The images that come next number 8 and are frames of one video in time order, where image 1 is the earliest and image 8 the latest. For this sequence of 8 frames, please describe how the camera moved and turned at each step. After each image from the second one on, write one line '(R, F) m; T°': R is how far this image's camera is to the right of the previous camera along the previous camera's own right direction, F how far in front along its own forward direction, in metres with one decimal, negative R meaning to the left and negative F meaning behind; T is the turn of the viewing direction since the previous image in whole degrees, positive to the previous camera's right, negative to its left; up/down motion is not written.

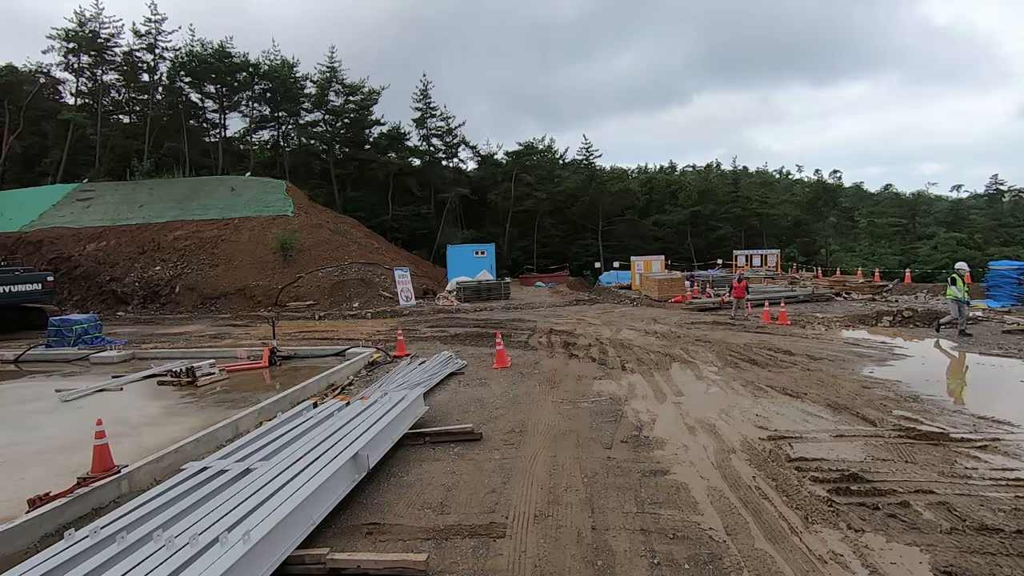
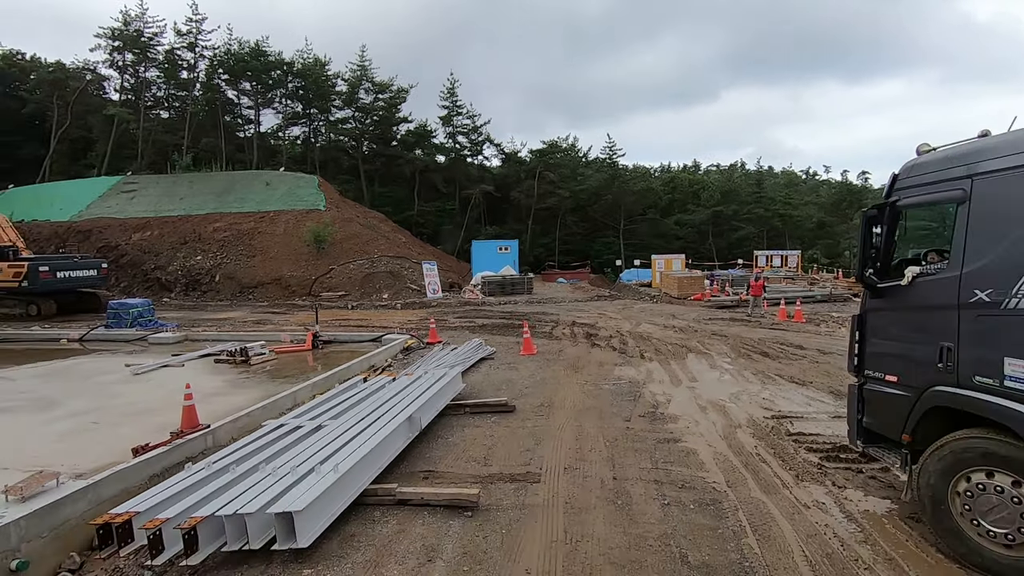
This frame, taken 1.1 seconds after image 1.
(-0.2, -0.8) m; -2°
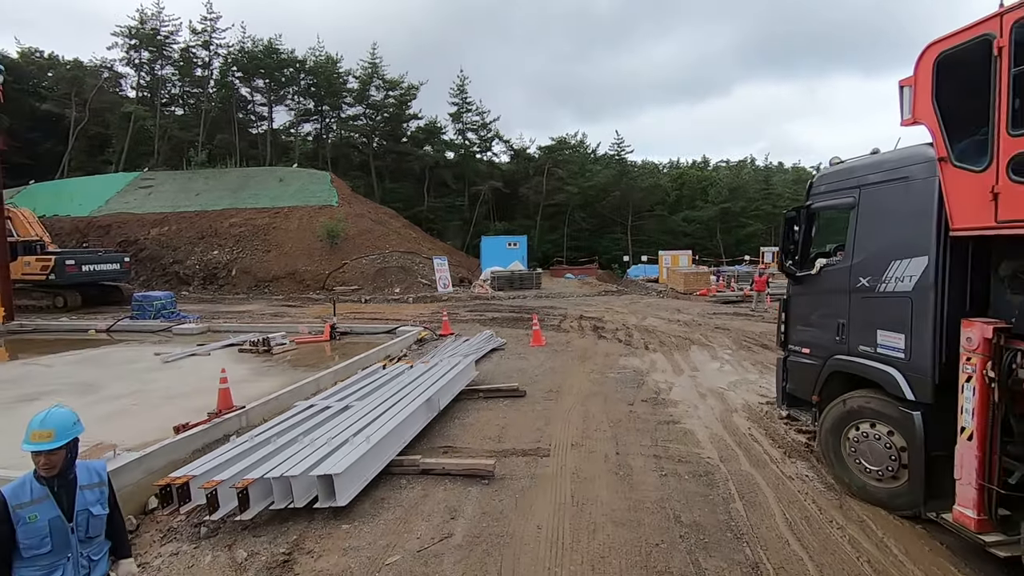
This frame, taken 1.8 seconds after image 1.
(-0.1, -0.5) m; -1°
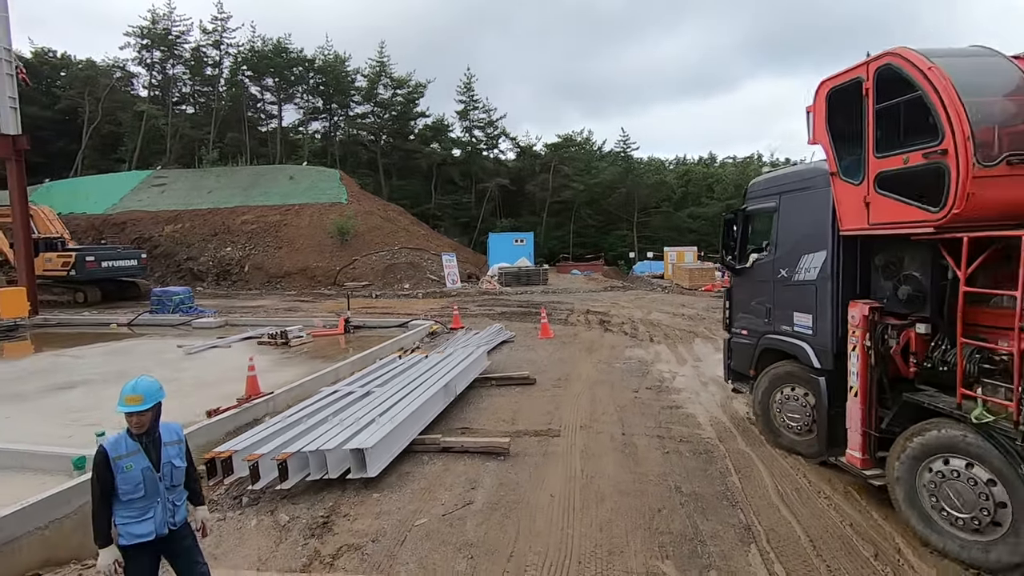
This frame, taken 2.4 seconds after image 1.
(-0.1, -0.4) m; -1°
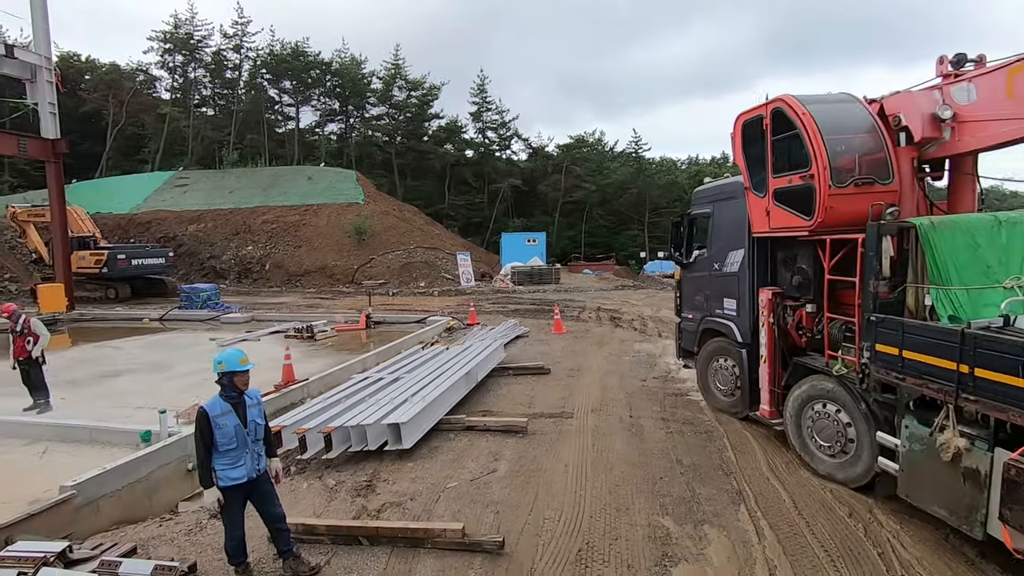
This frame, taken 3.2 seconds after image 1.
(-0.1, -0.6) m; -1°
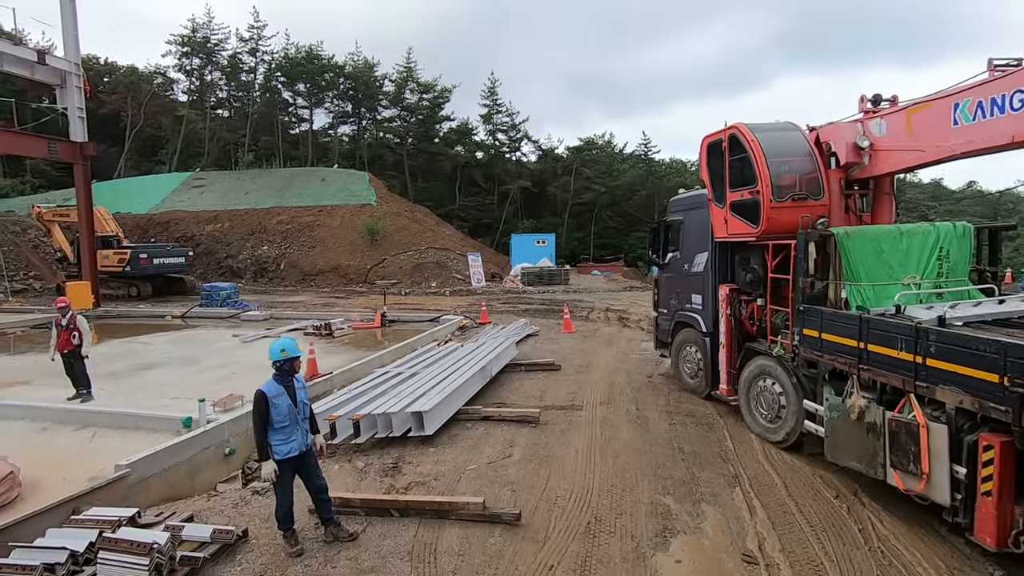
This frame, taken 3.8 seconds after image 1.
(-0.1, -0.4) m; -1°
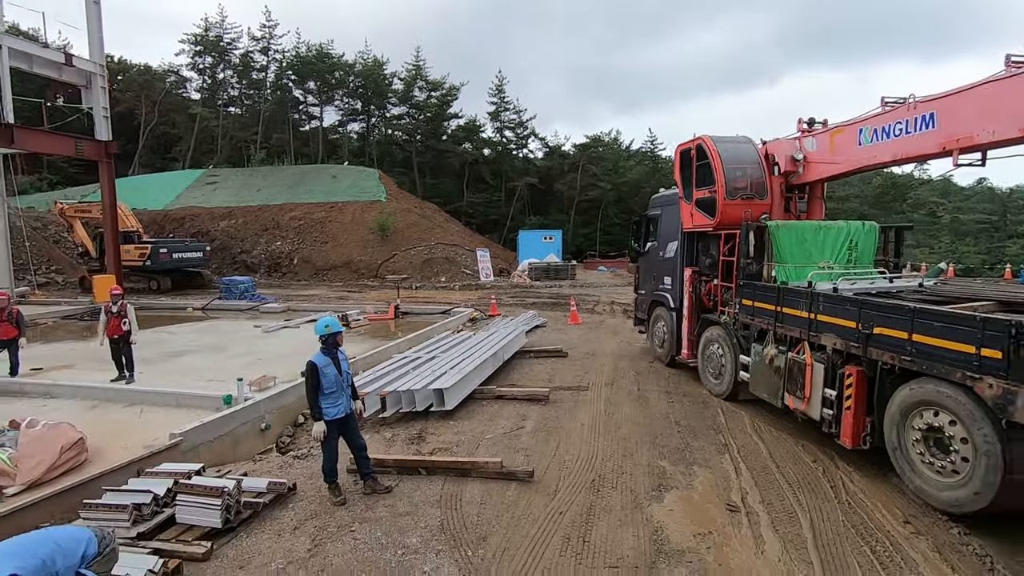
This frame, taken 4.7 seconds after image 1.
(-0.1, -0.6) m; -1°
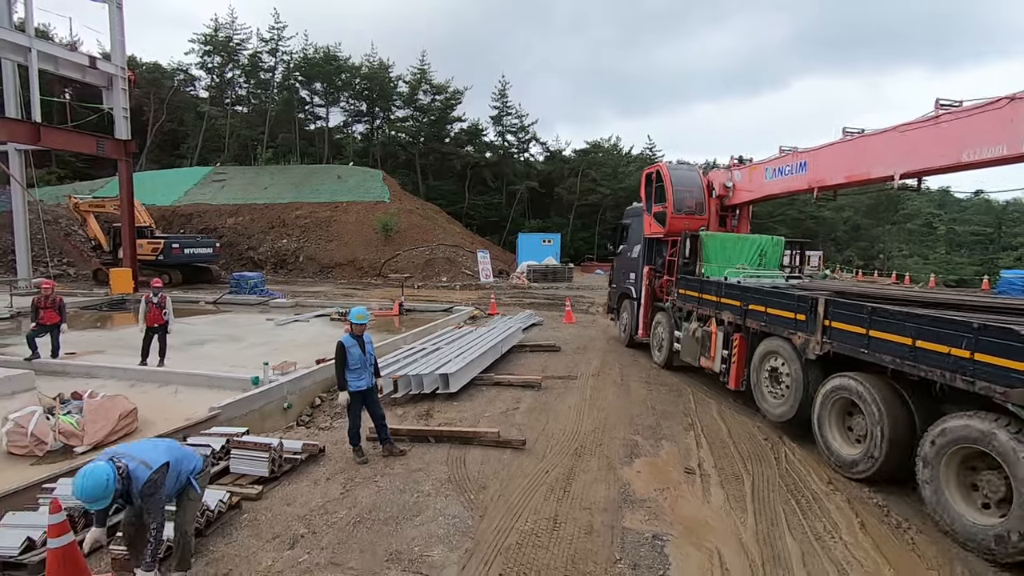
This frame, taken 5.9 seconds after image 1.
(0.0, -0.9) m; 0°
